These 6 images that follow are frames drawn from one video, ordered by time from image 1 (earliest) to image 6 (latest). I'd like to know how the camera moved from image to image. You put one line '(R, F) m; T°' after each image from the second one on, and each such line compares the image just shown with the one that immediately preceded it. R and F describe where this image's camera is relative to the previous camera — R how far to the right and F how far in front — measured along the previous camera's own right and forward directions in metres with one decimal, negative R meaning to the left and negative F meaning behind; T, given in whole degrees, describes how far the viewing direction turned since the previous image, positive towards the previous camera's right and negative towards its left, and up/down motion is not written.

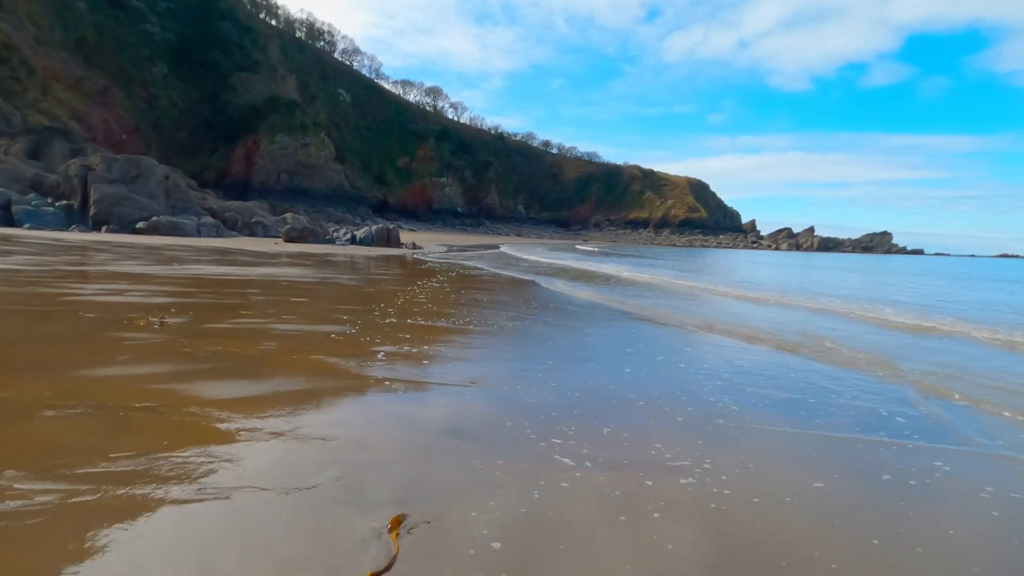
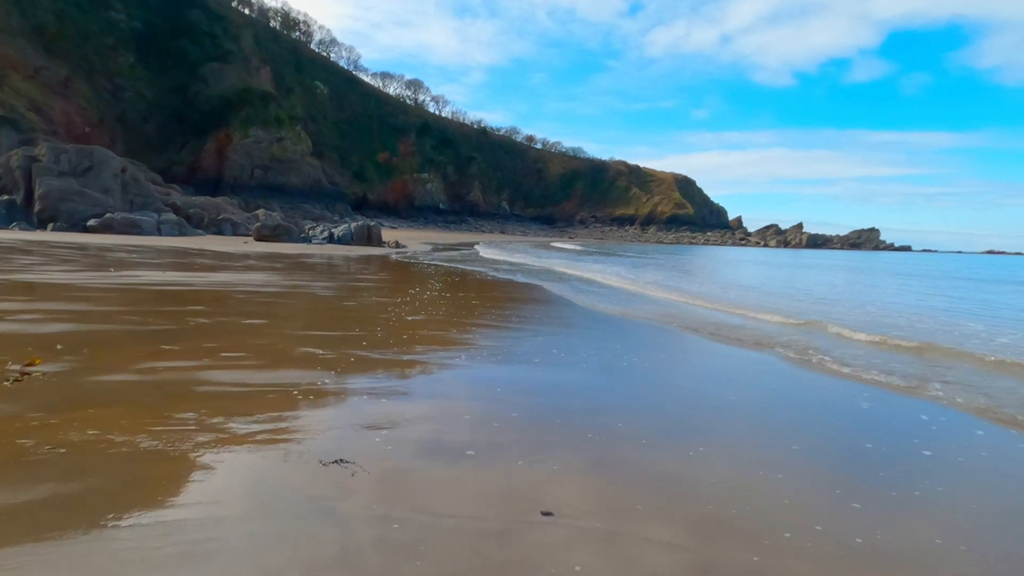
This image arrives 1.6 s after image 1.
(-0.4, +1.5) m; +2°
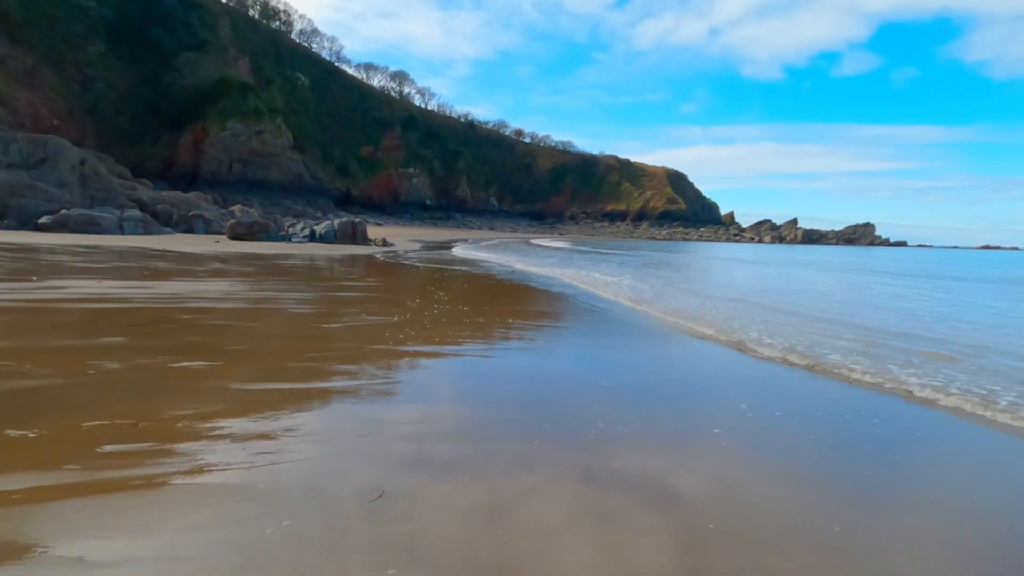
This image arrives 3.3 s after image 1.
(-0.4, +1.5) m; +1°
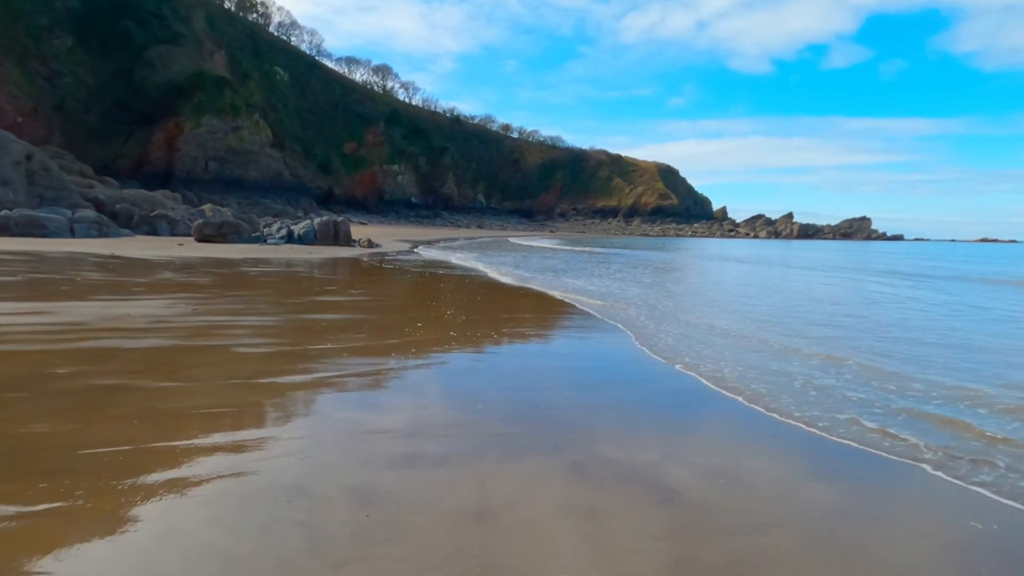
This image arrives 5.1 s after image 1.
(-0.4, +1.7) m; +1°
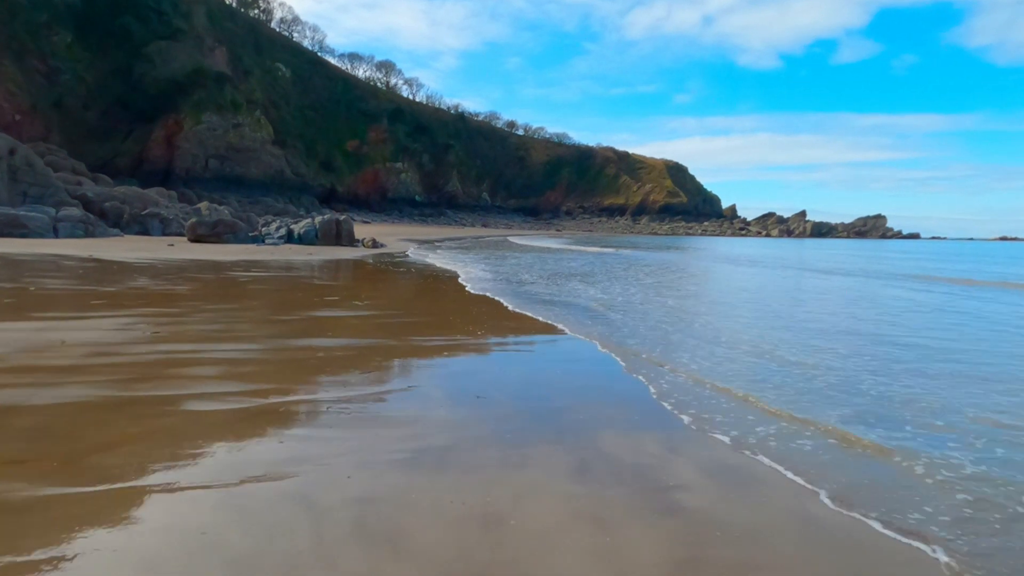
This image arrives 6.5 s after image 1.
(-0.3, +1.1) m; 0°
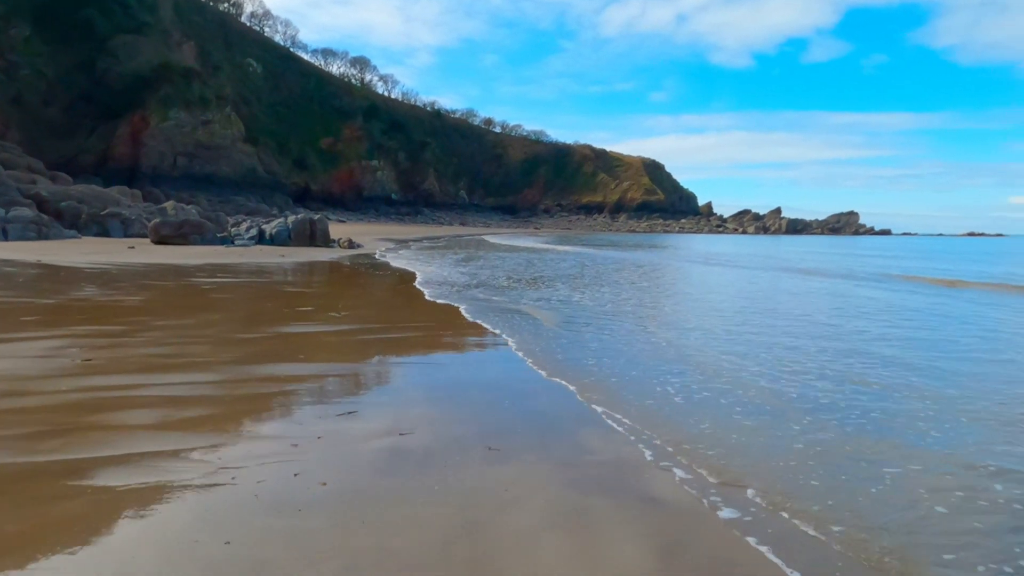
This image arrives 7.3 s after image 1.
(-0.1, +0.6) m; +2°
